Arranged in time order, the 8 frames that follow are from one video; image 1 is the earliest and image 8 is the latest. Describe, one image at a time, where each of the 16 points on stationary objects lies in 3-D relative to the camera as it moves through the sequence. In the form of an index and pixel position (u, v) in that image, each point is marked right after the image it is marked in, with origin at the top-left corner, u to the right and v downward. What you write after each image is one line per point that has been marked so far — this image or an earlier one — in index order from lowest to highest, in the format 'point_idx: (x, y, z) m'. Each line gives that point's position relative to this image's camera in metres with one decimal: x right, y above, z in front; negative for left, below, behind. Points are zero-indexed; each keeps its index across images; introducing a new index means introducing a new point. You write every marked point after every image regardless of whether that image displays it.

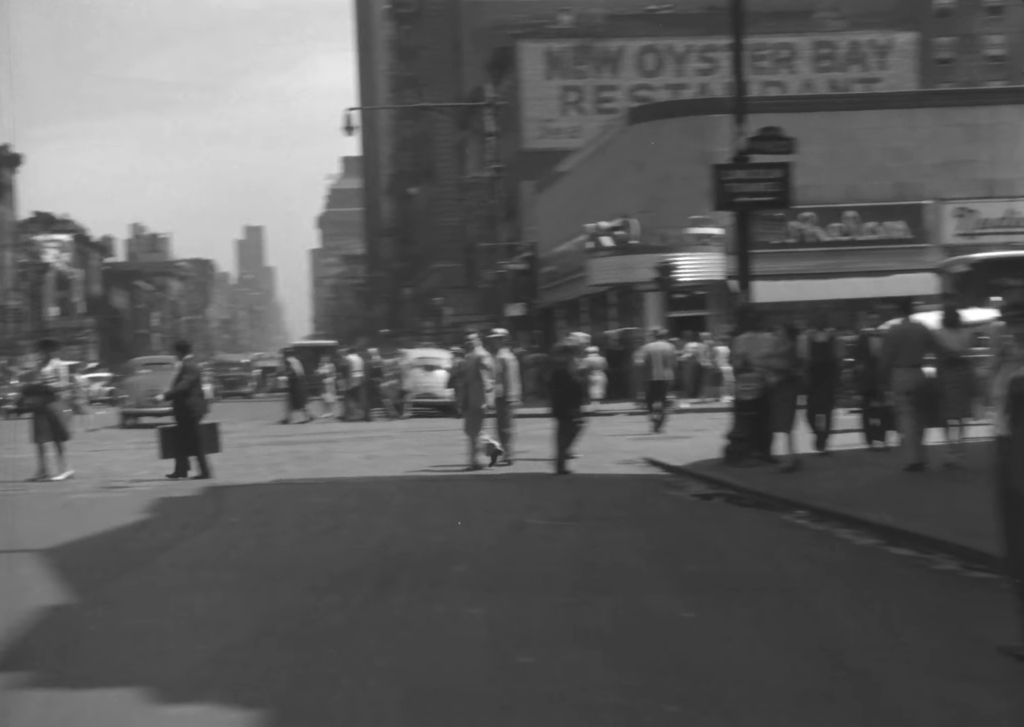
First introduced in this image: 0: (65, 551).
0: (-3.2, -1.4, +11.6) m
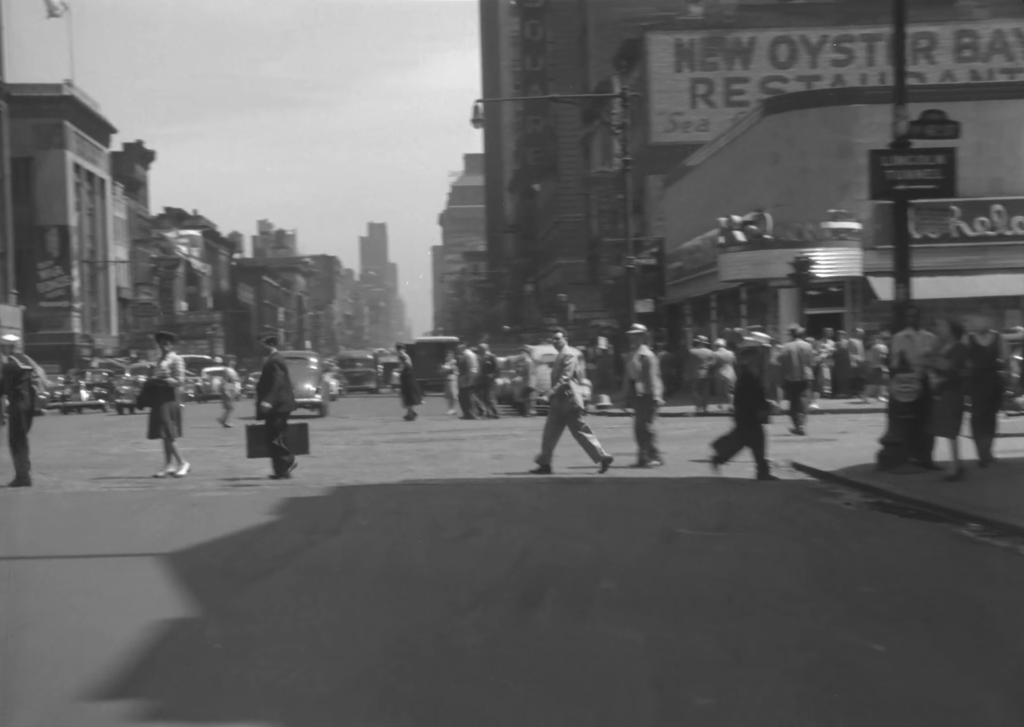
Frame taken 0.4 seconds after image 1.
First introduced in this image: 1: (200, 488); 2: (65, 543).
0: (-2.2, -1.3, +11.0) m
1: (-3.4, -1.4, +17.2) m
2: (-3.5, -1.4, +12.4) m
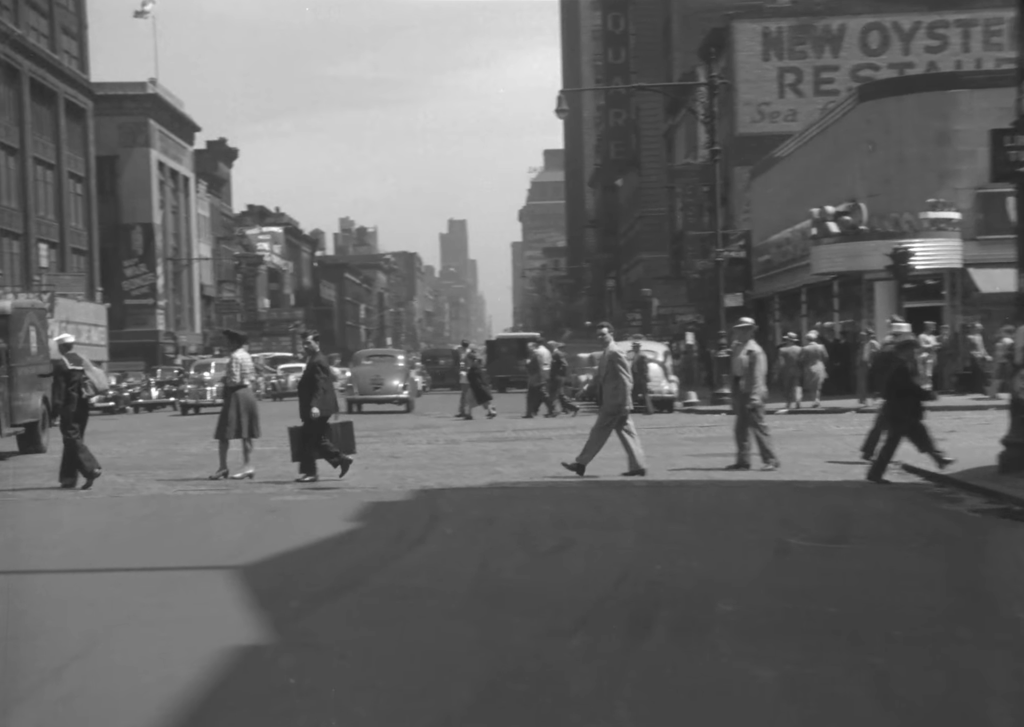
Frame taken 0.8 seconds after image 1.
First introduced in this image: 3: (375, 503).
0: (-1.6, -1.3, +10.2) m
1: (-2.4, -1.3, +16.5) m
2: (-2.7, -1.4, +11.6) m
3: (-1.3, -1.3, +15.1) m
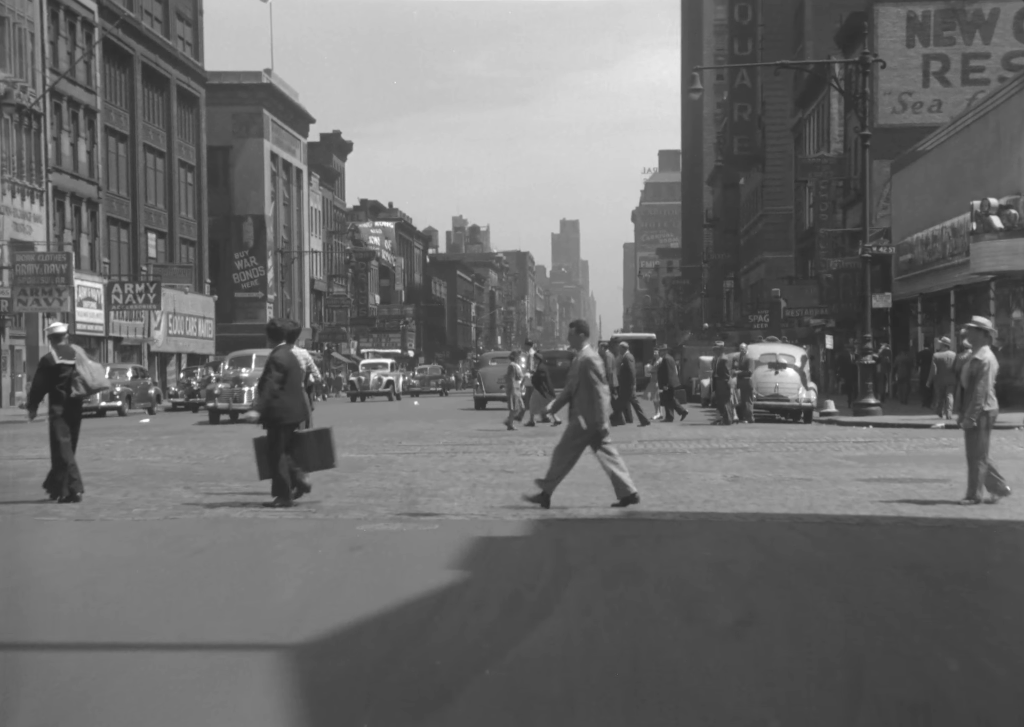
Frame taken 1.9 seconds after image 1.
0: (-0.8, -1.3, +7.2) m
1: (-1.2, -1.3, +13.5) m
2: (-1.9, -1.4, +8.7) m
3: (-0.2, -1.3, +12.1) m
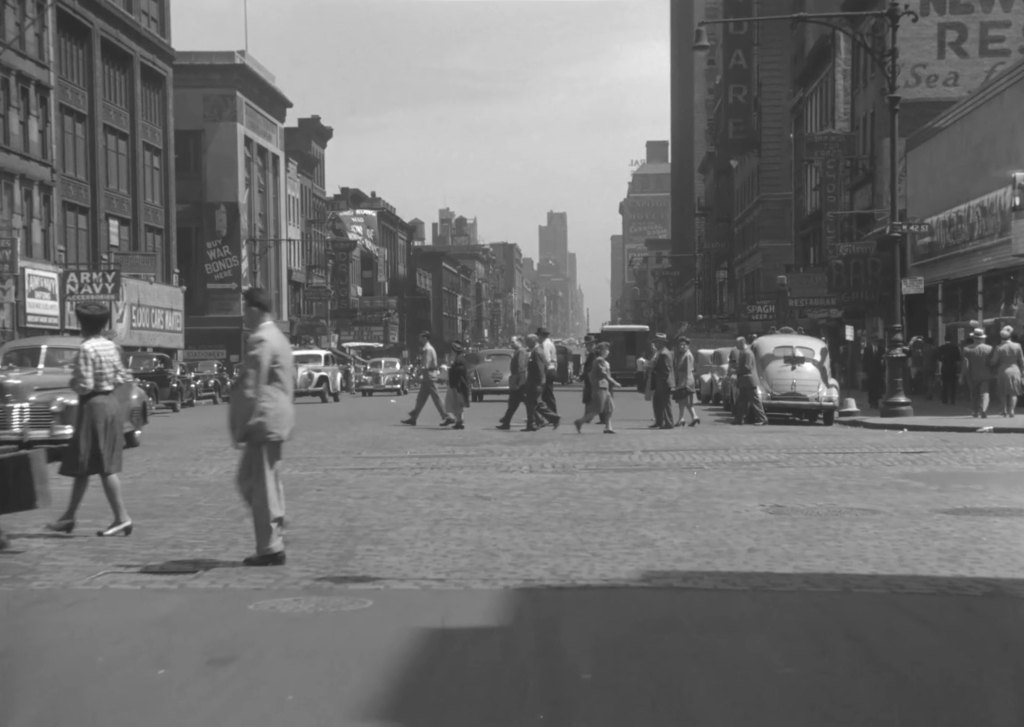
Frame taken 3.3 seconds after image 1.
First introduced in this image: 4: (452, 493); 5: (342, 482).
0: (-0.9, -1.3, +3.0) m
1: (-1.4, -1.3, +9.3) m
2: (-2.0, -1.4, +4.5) m
3: (-0.4, -1.3, +7.8) m
4: (-0.6, -1.3, +15.9) m
5: (-1.8, -1.3, +17.3) m
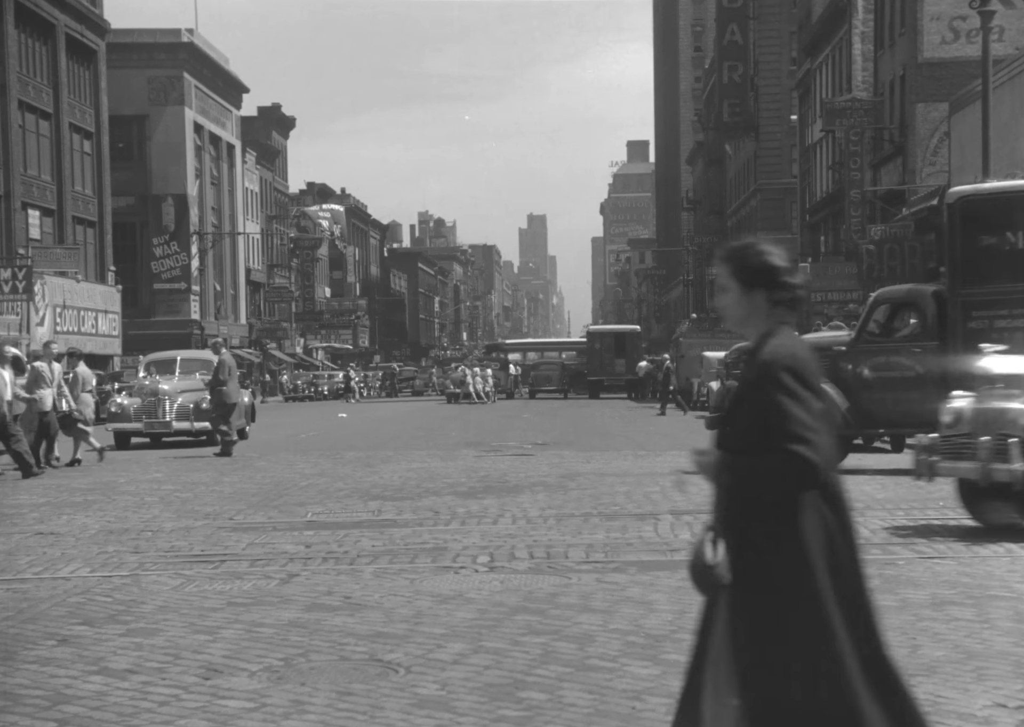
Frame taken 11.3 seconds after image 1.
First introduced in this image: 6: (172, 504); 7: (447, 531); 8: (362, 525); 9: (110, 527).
0: (-1.1, -1.4, -5.1) m
1: (-1.6, -1.4, +1.2) m
2: (-2.2, -1.5, -3.6) m
3: (-0.6, -1.4, -0.2) m
4: (-0.9, -1.4, +7.9) m
5: (-2.2, -1.4, +9.3) m
6: (-3.4, -1.4, +15.9) m
7: (-0.5, -1.4, +13.1) m
8: (-1.3, -1.3, +13.6) m
9: (-3.5, -1.4, +14.0) m
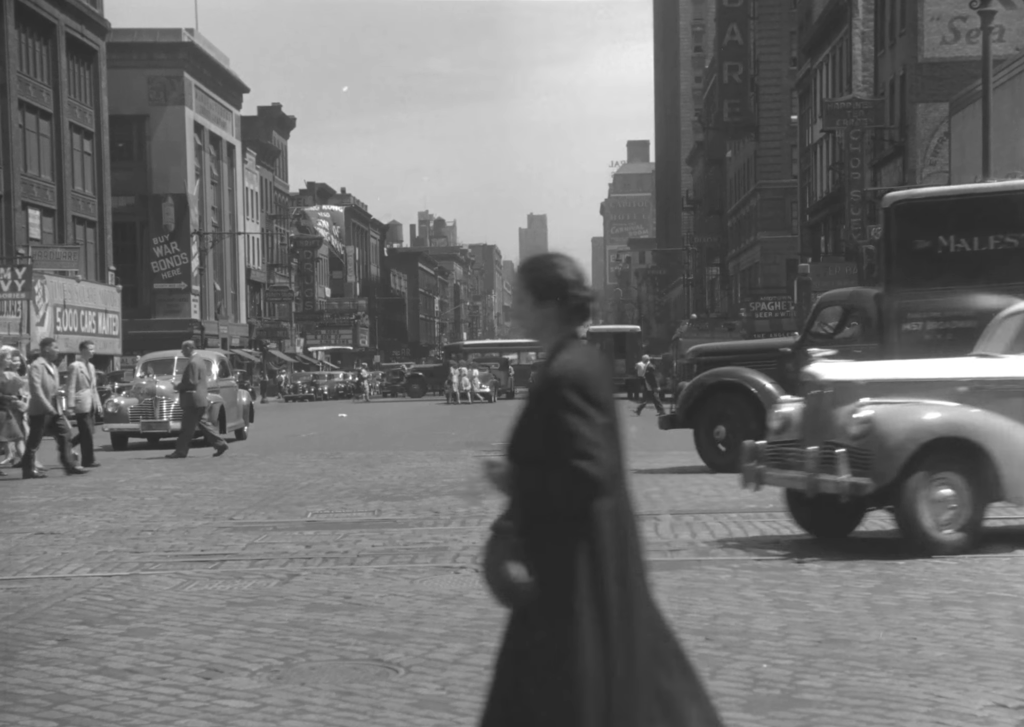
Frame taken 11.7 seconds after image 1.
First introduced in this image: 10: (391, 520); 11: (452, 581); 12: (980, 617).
0: (-1.1, -1.4, -5.1) m
1: (-1.6, -1.4, +1.2) m
2: (-2.2, -1.5, -3.6) m
3: (-0.6, -1.4, -0.2) m
4: (-0.9, -1.4, +7.9) m
5: (-2.2, -1.4, +9.3) m
6: (-3.4, -1.4, +15.9) m
7: (-0.5, -1.4, +13.1) m
8: (-1.3, -1.3, +13.6) m
9: (-3.5, -1.4, +14.0) m
10: (-1.1, -1.3, +14.0) m
11: (-0.4, -1.4, +10.2) m
12: (+2.6, -1.3, +8.6) m
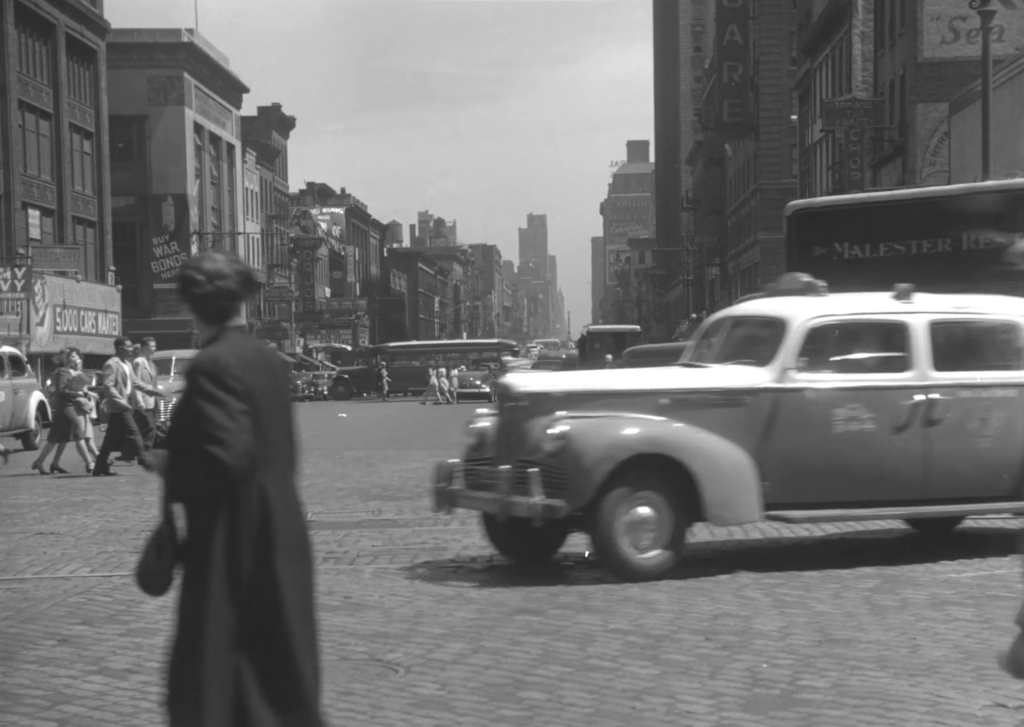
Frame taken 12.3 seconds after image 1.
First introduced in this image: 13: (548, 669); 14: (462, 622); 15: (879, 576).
0: (-1.1, -1.4, -5.1) m
1: (-1.6, -1.4, +1.2) m
2: (-2.2, -1.5, -3.6) m
3: (-0.6, -1.4, -0.2) m
4: (-0.9, -1.4, +7.9) m
5: (-2.2, -1.4, +9.3) m
6: (-3.4, -1.4, +15.9) m
7: (-0.5, -1.4, +13.1) m
8: (-1.3, -1.3, +13.6) m
9: (-3.5, -1.4, +14.0) m
10: (-1.1, -1.3, +14.0) m
11: (-0.4, -1.4, +10.2) m
12: (+2.6, -1.3, +8.6) m
13: (+0.2, -1.4, +7.5) m
14: (-0.3, -1.4, +8.8) m
15: (+2.4, -1.3, +10.2) m
